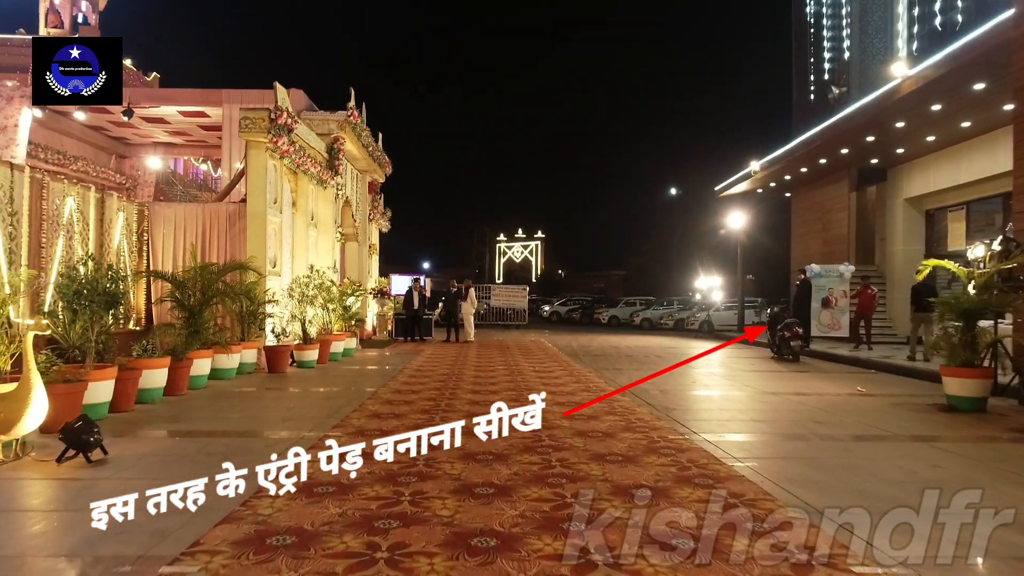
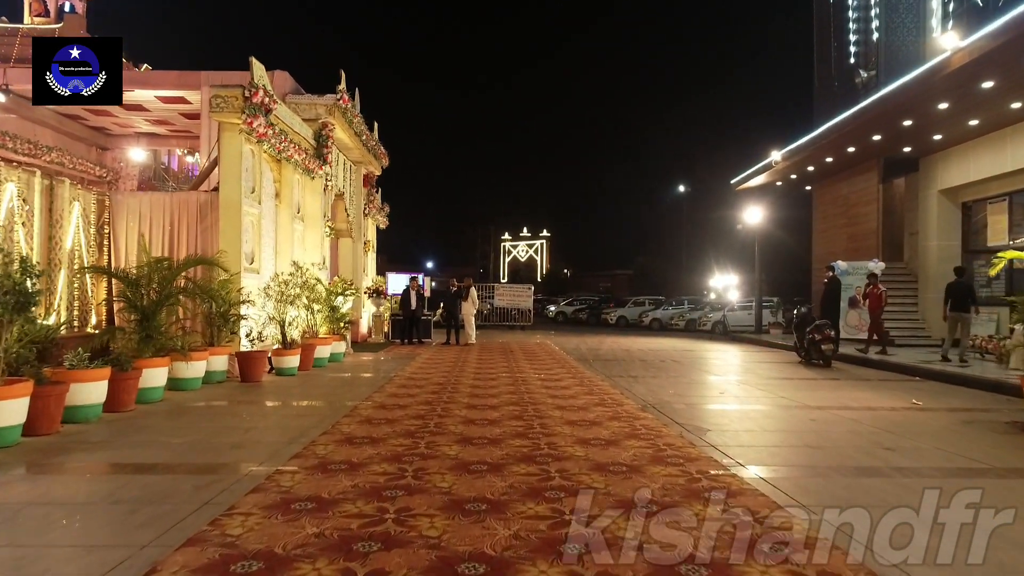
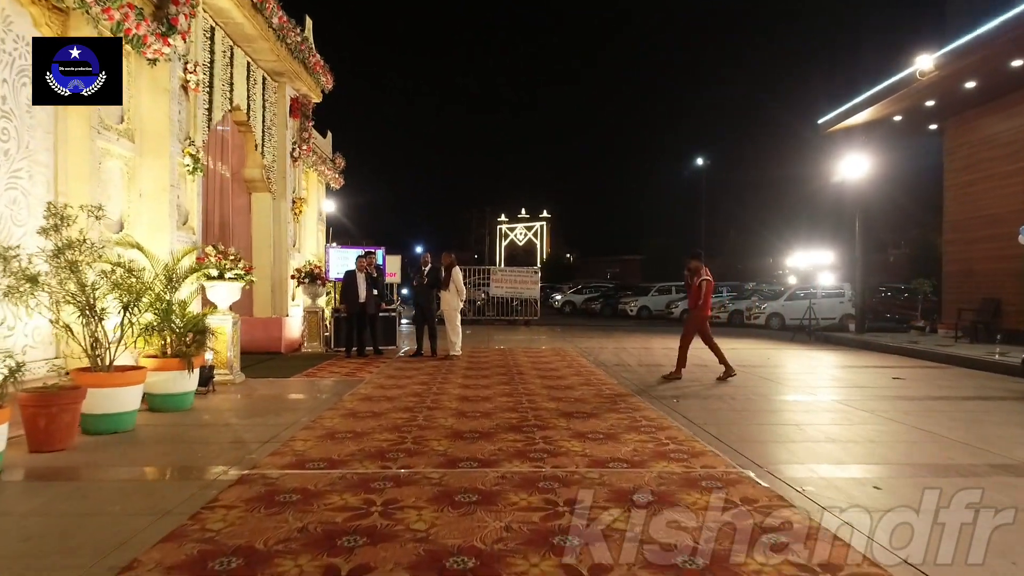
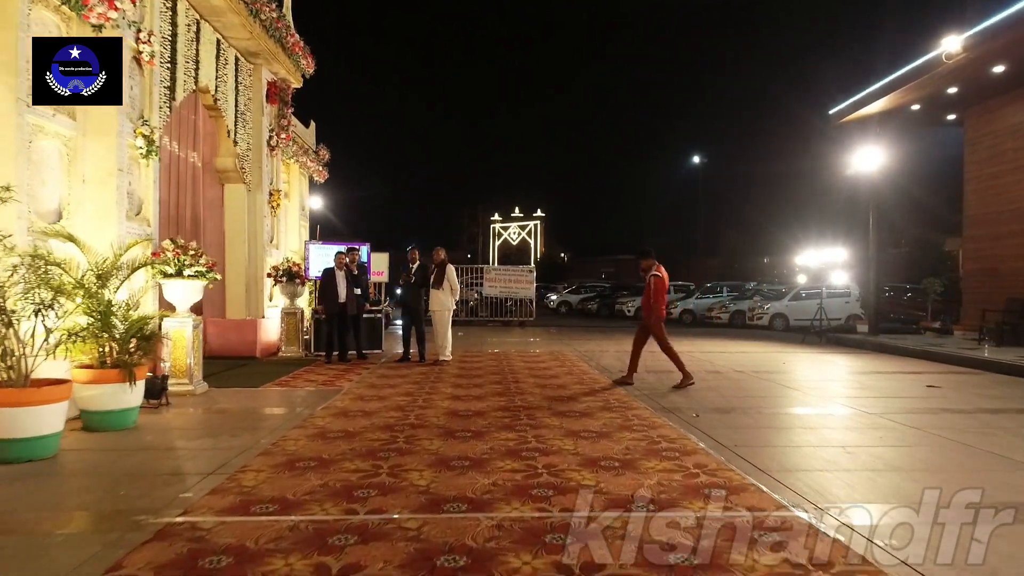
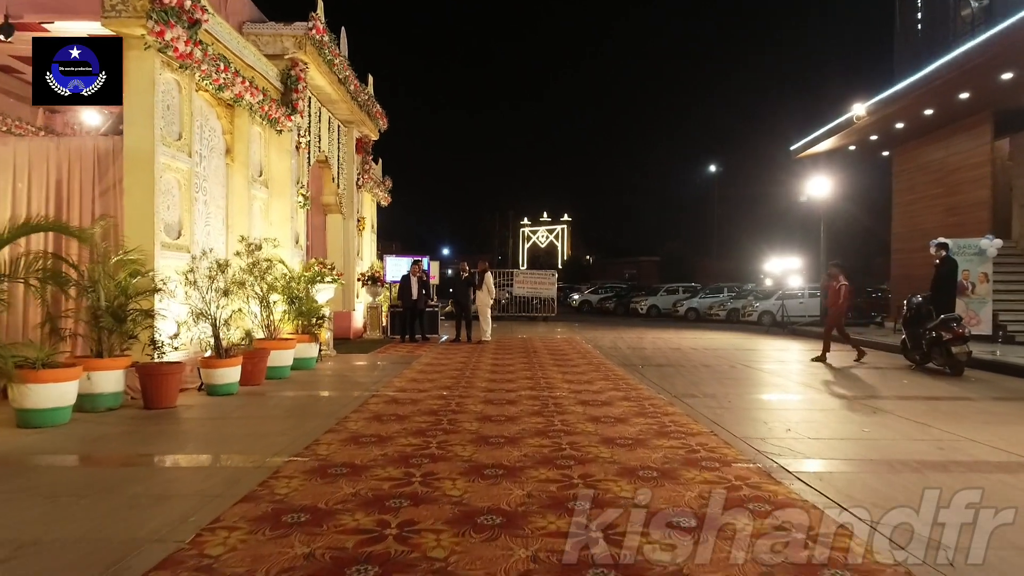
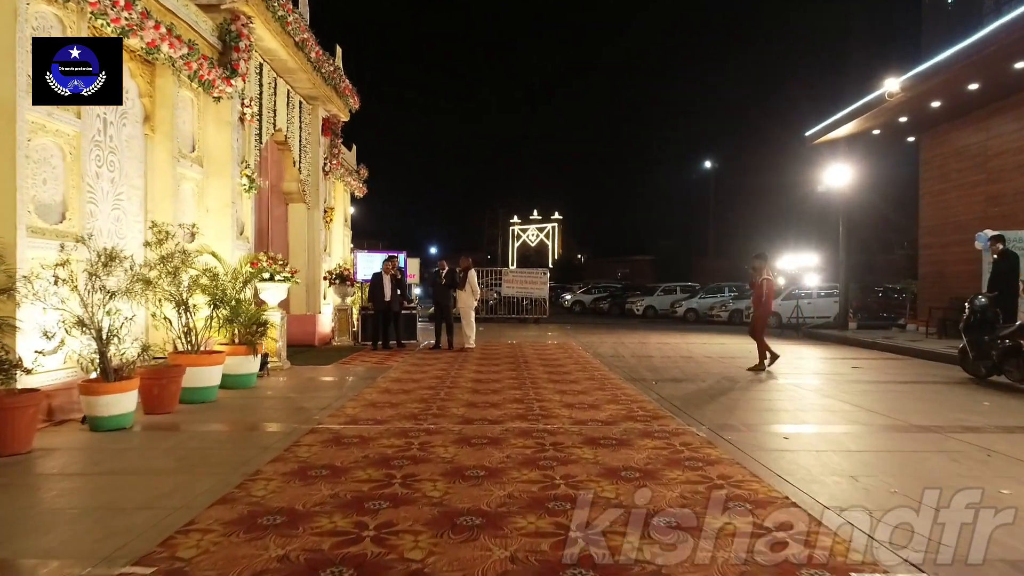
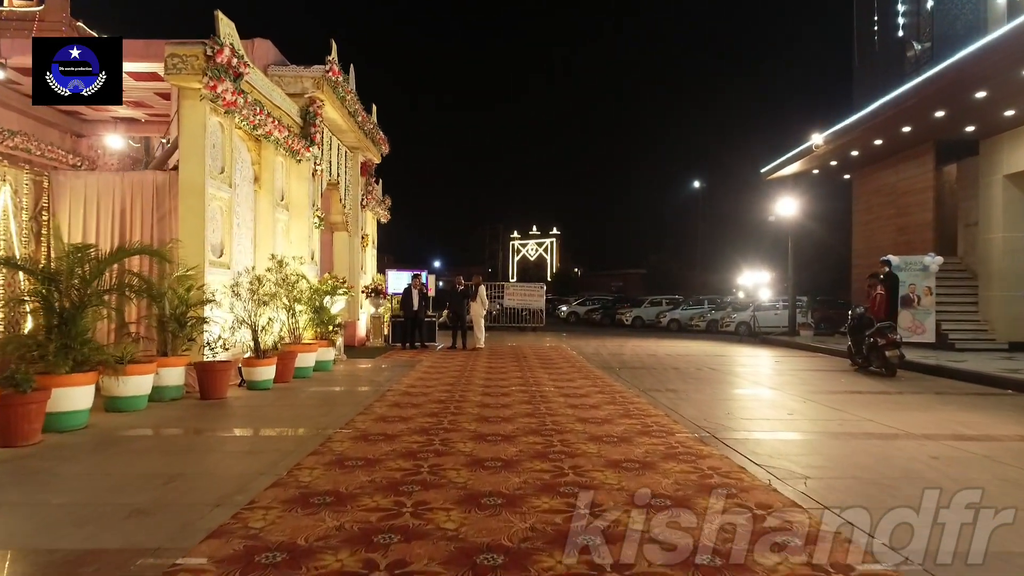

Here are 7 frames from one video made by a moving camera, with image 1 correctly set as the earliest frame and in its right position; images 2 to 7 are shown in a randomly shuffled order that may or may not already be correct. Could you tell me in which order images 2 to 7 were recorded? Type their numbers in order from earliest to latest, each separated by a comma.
2, 7, 5, 6, 3, 4
